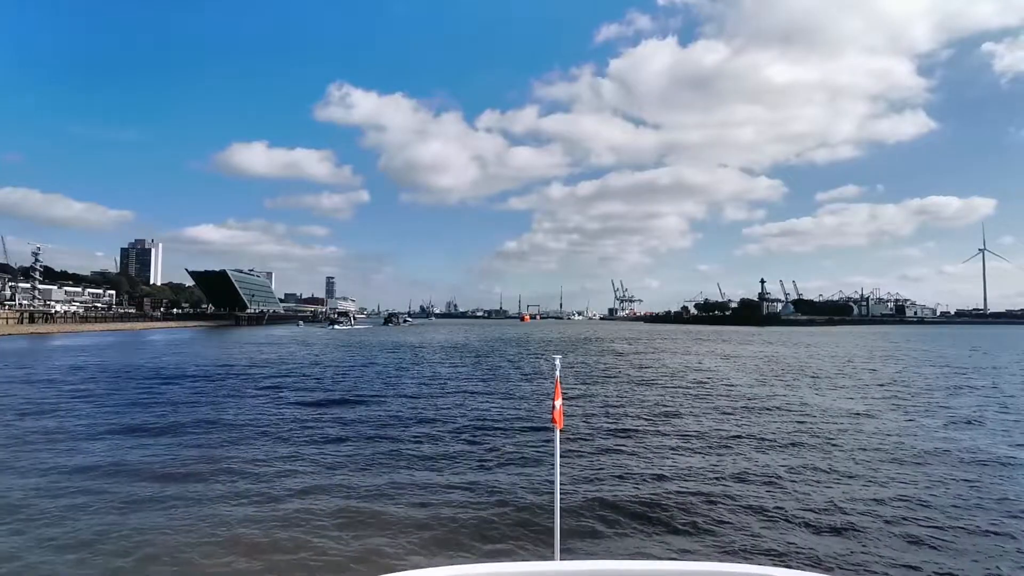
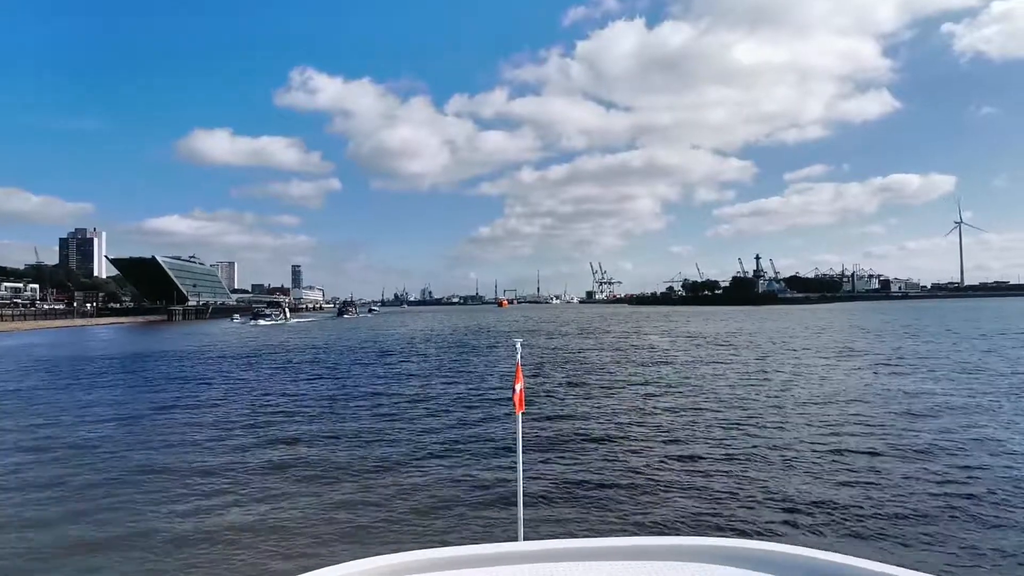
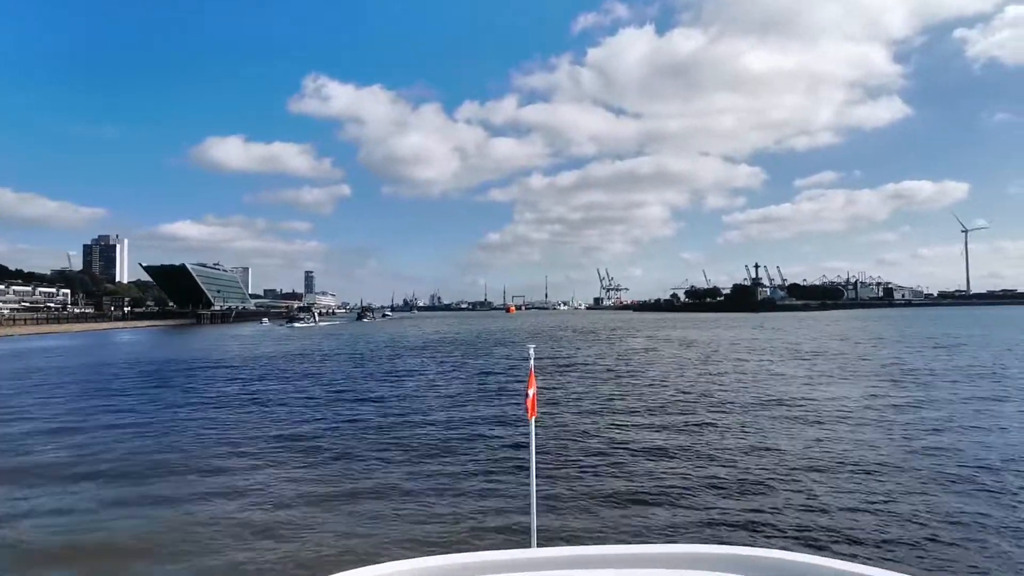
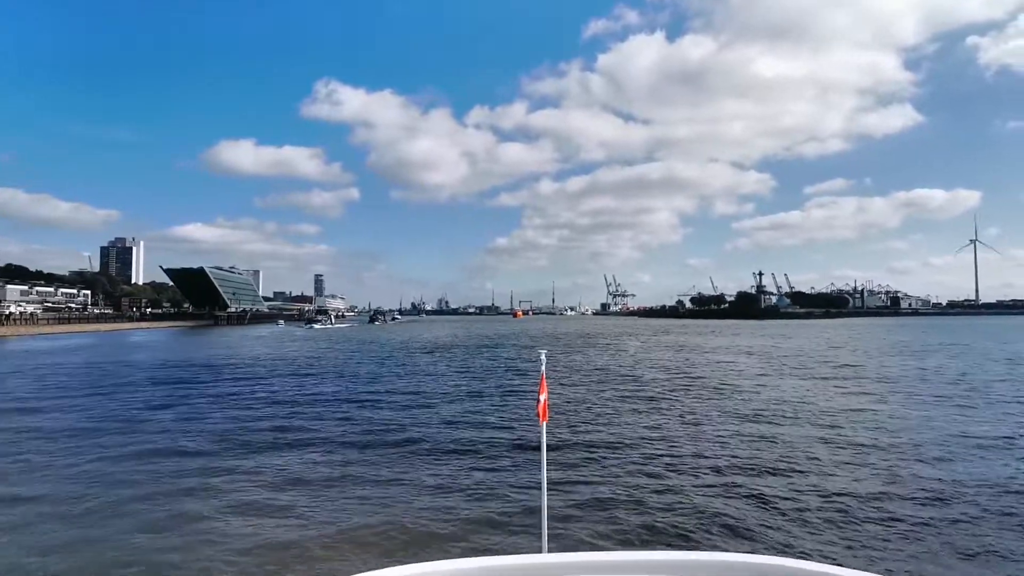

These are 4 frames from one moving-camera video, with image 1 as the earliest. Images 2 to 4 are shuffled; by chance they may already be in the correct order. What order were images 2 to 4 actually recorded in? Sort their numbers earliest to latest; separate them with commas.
4, 3, 2
